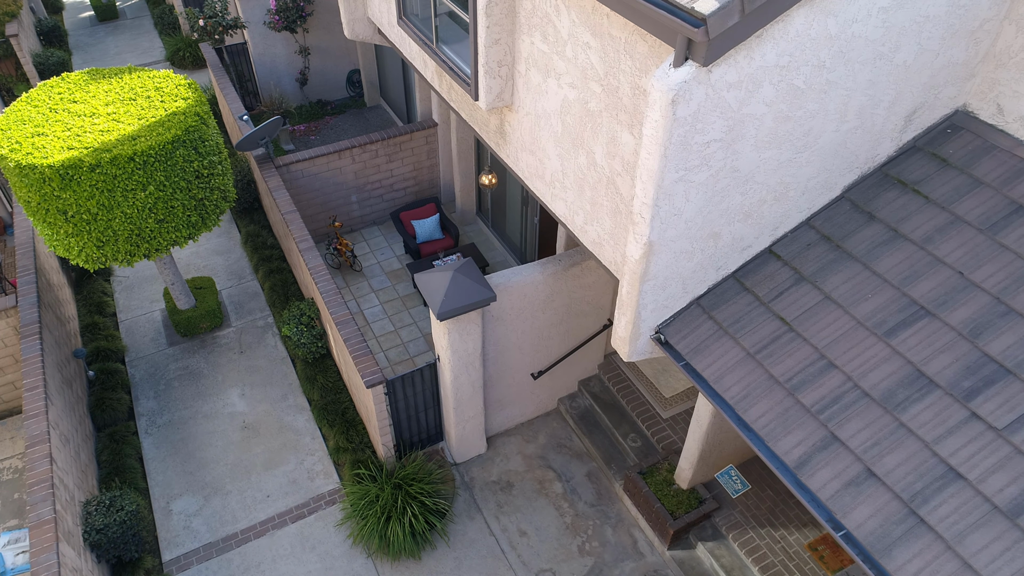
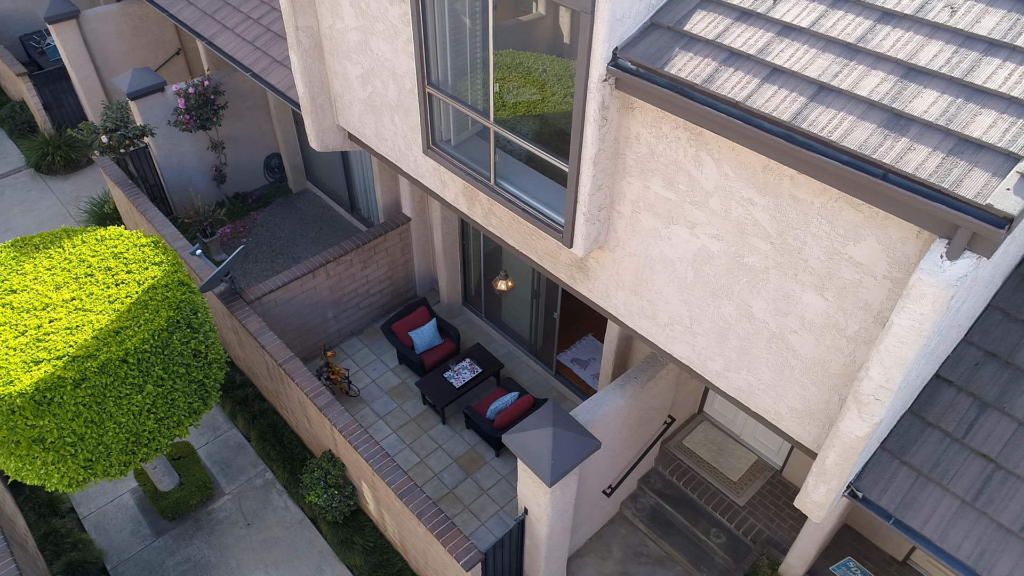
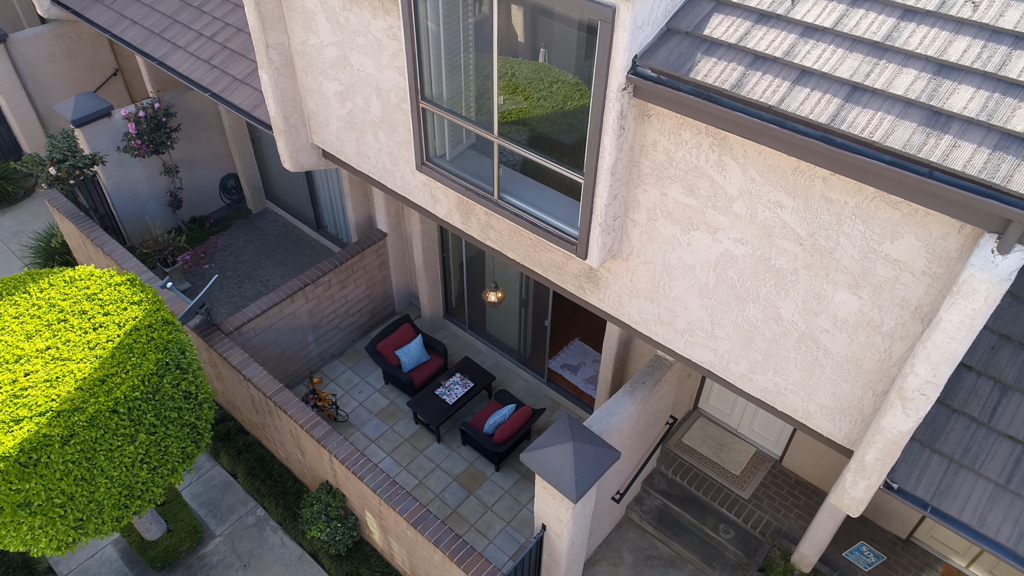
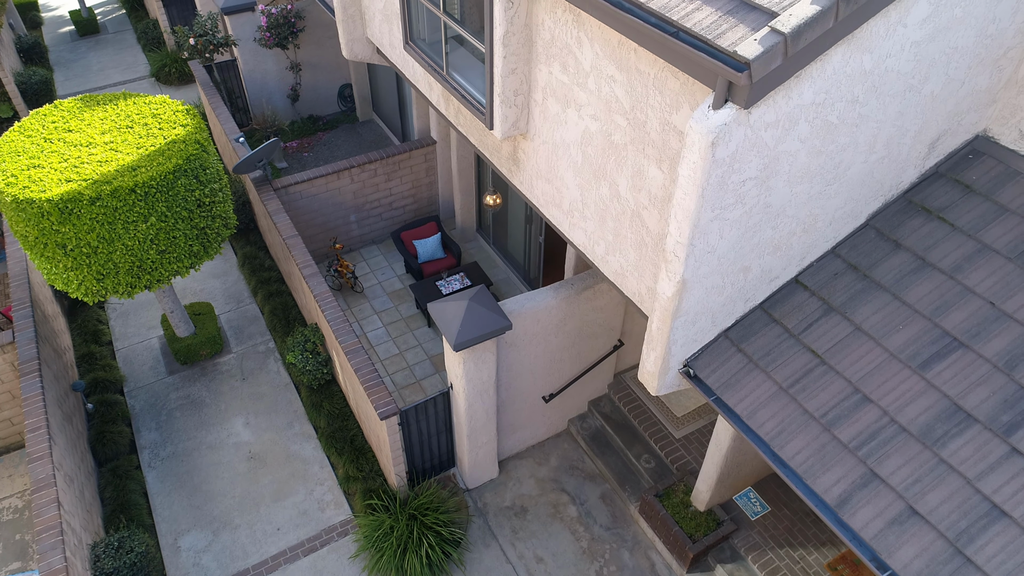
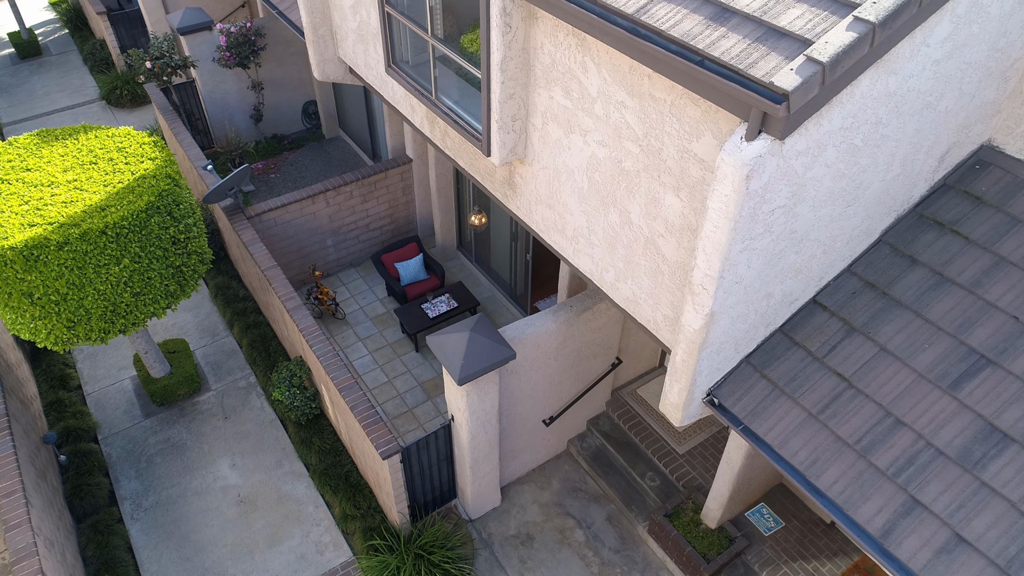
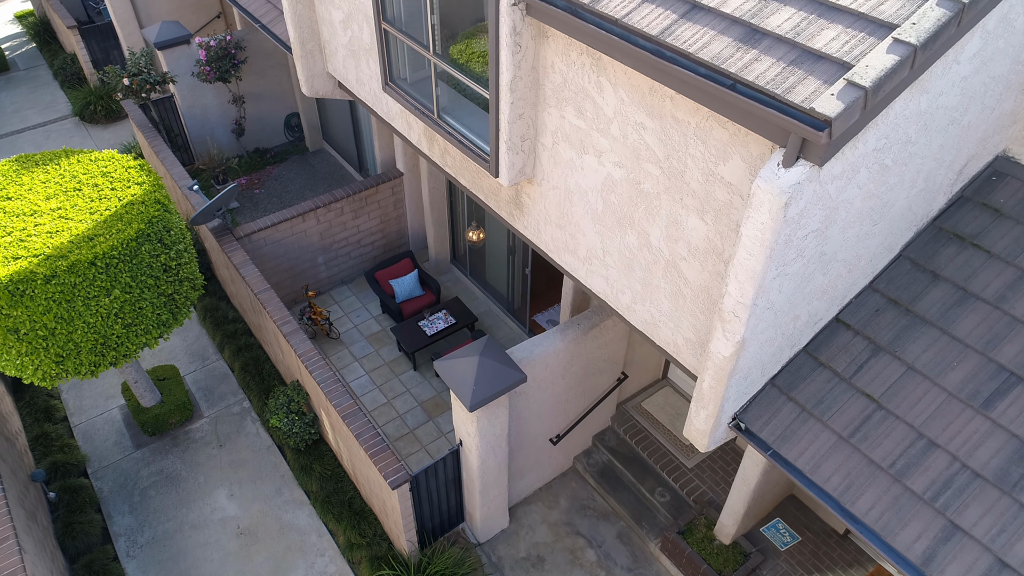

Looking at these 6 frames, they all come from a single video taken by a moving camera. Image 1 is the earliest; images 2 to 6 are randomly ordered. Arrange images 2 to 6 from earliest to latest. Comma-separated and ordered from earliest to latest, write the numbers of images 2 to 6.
4, 5, 6, 2, 3
